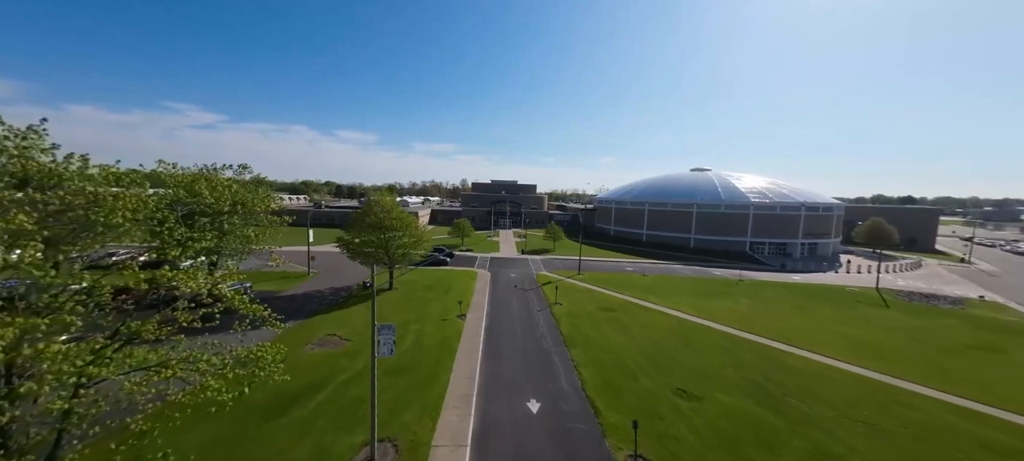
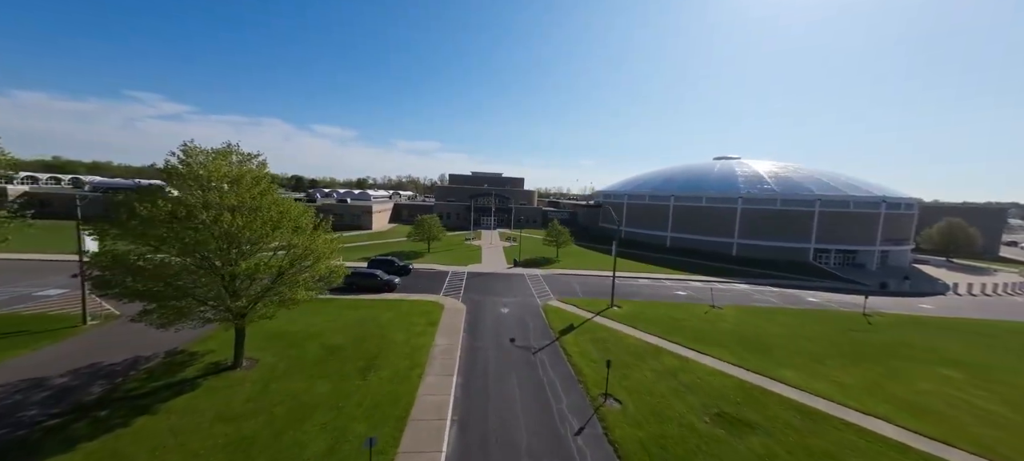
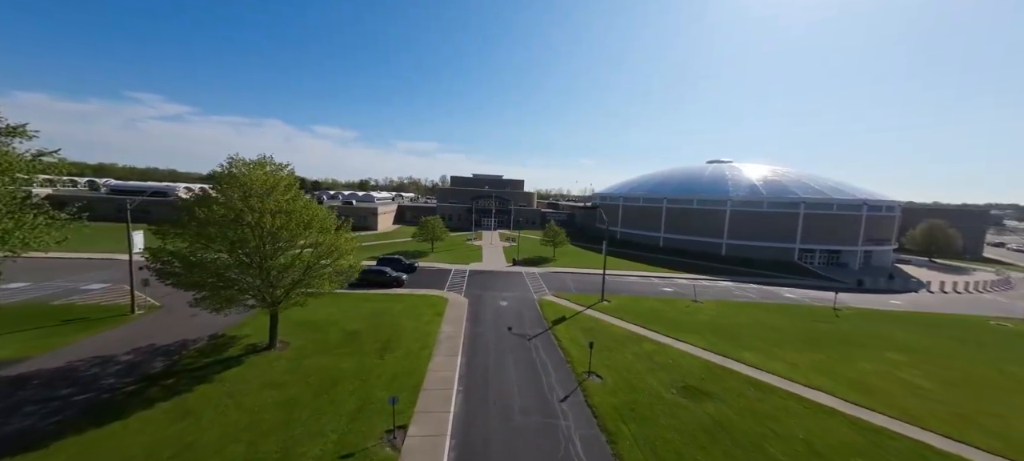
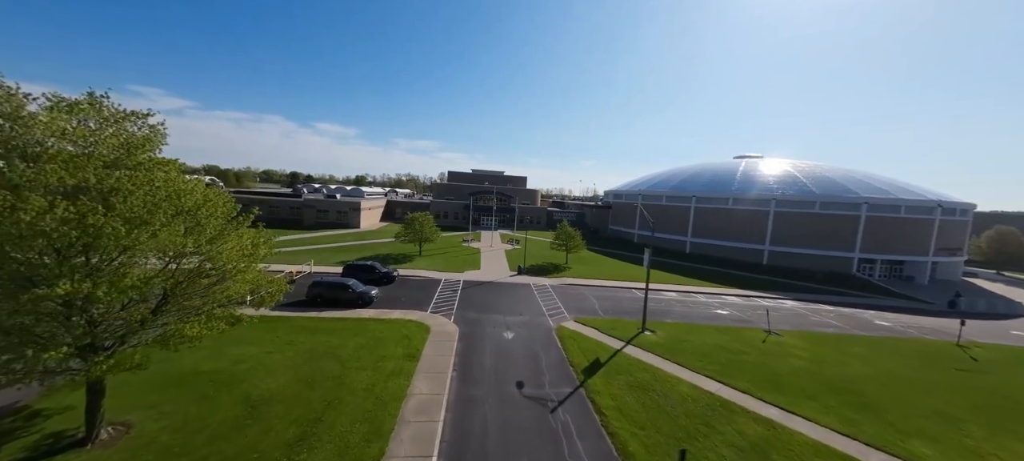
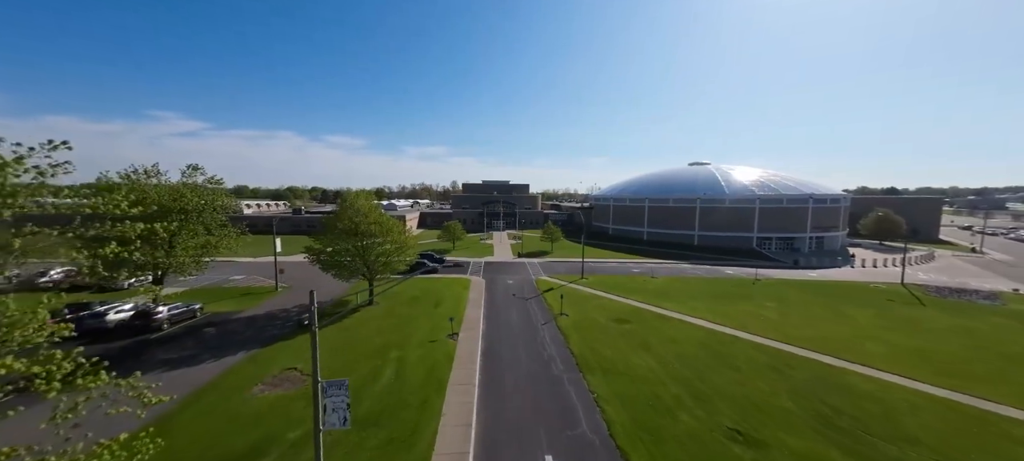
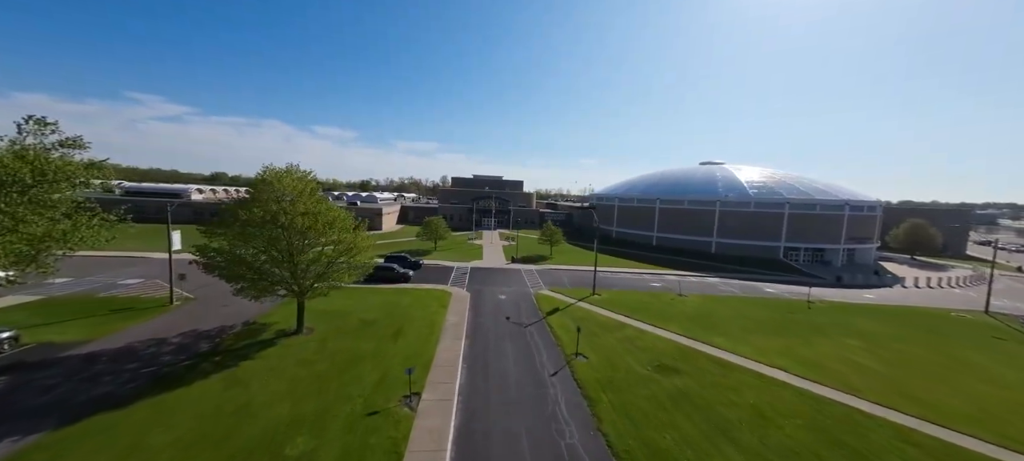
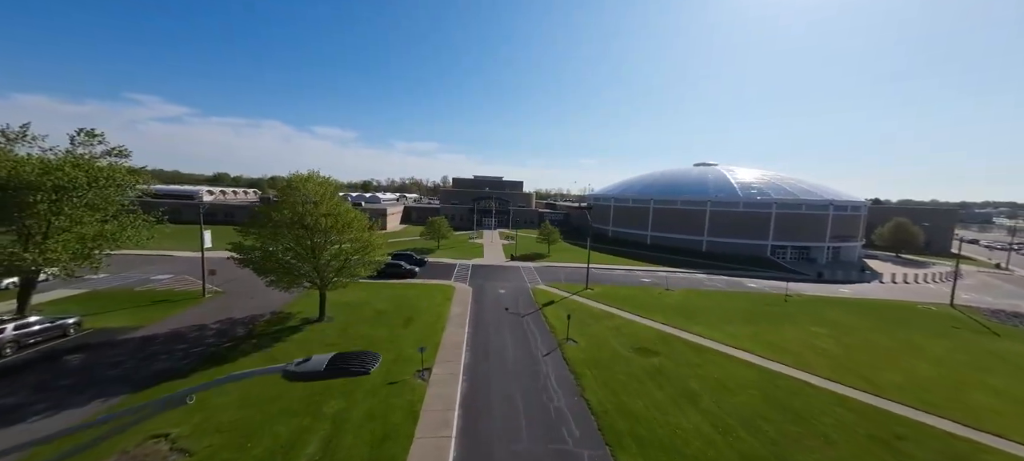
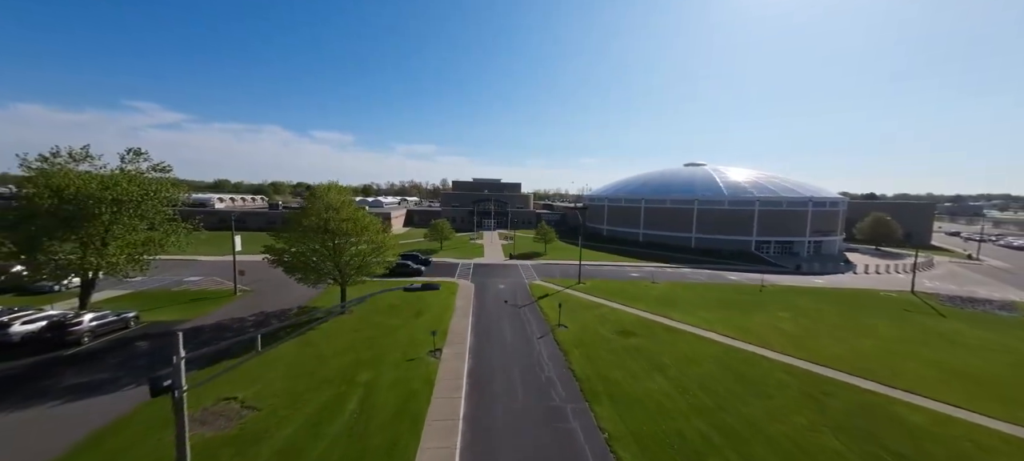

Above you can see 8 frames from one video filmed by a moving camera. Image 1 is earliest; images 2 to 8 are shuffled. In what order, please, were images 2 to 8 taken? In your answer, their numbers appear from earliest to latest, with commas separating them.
5, 8, 7, 6, 3, 2, 4
